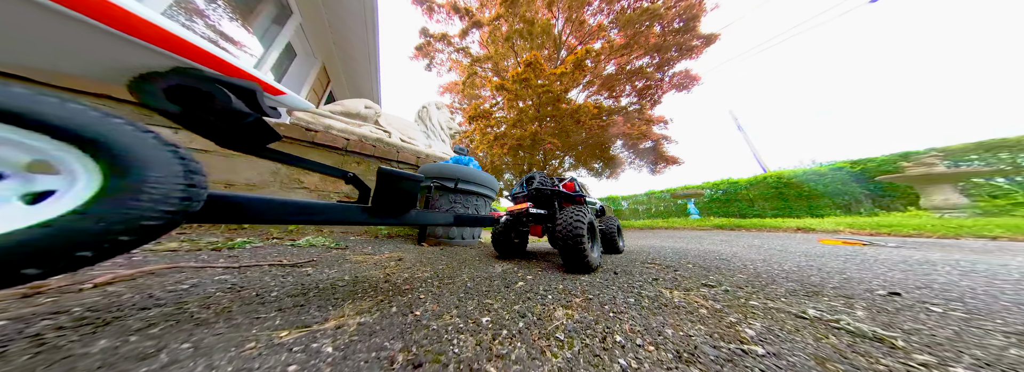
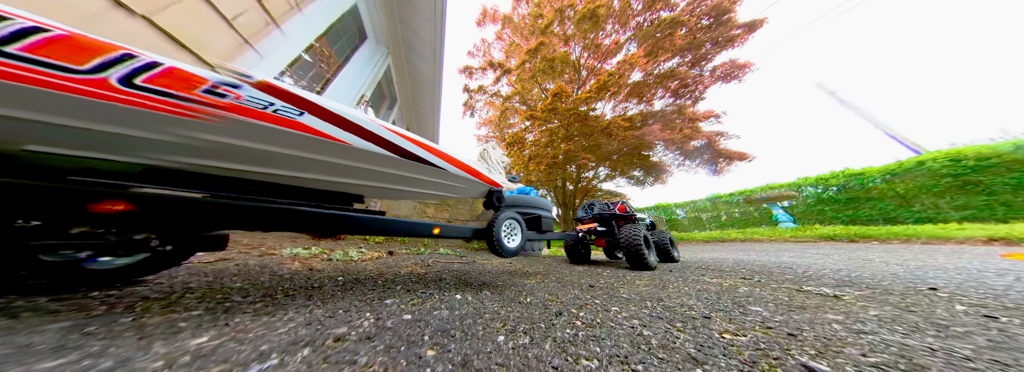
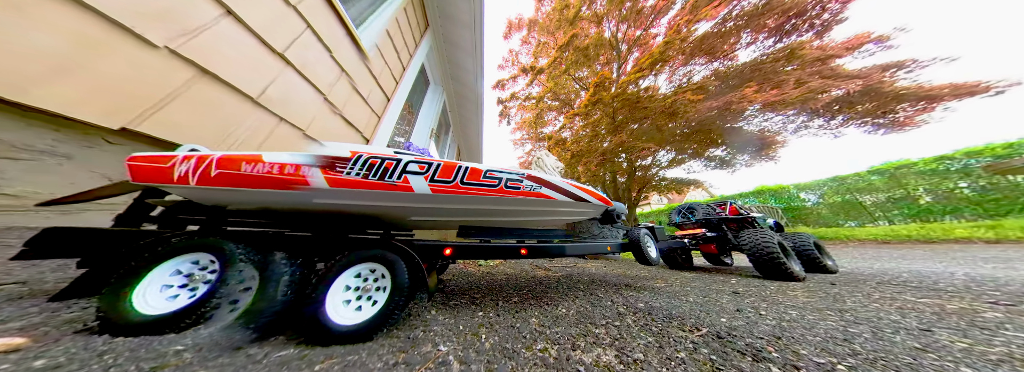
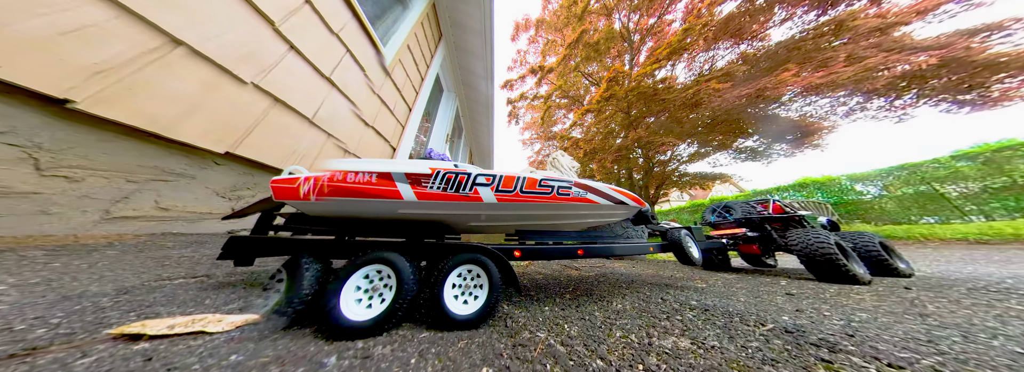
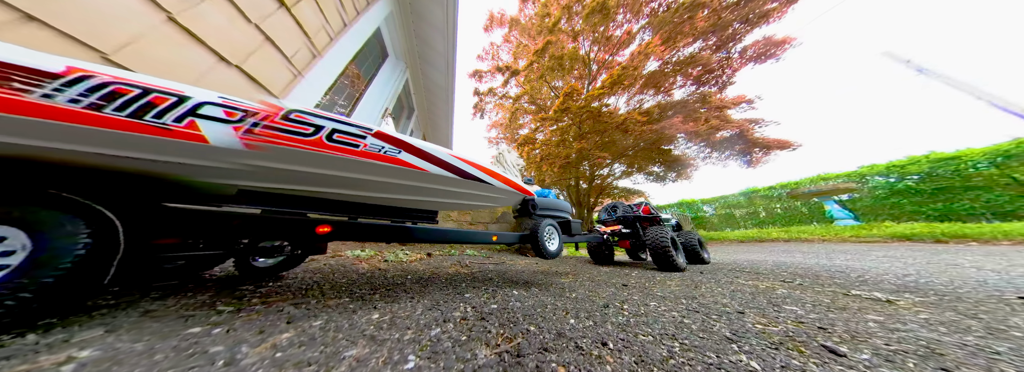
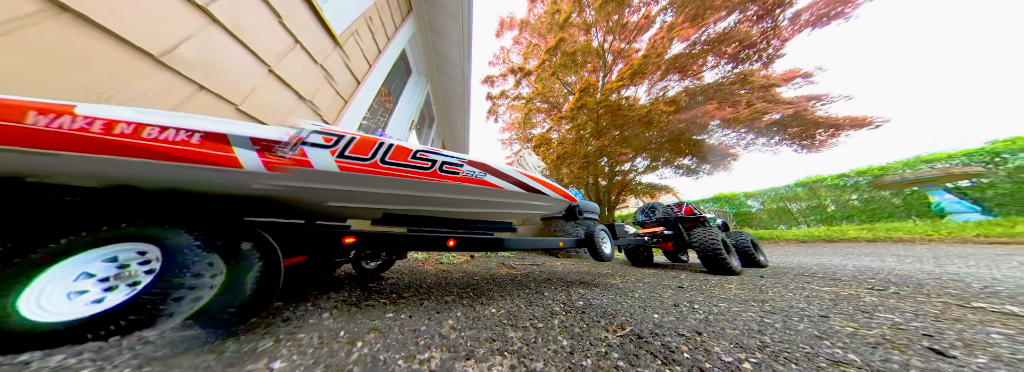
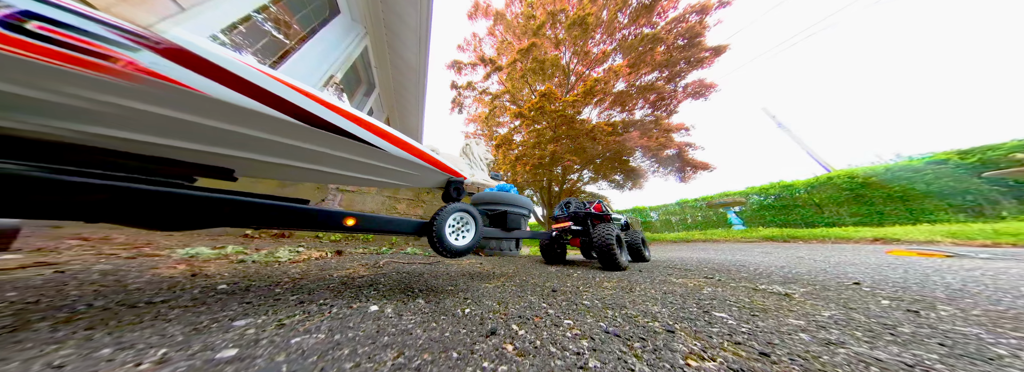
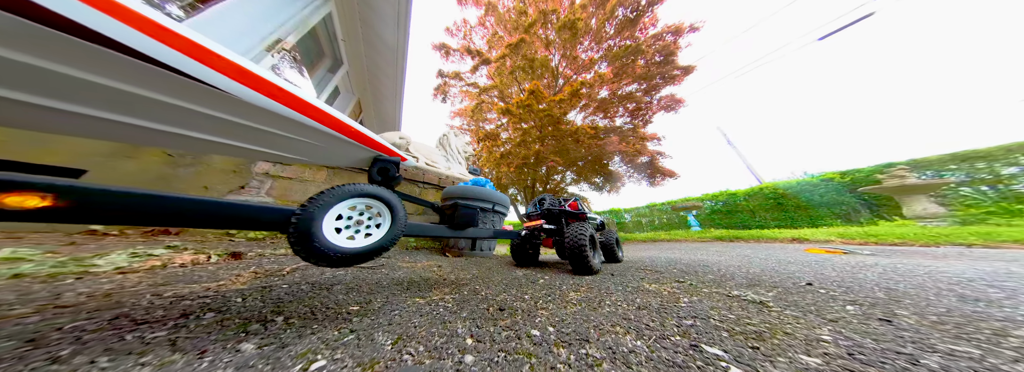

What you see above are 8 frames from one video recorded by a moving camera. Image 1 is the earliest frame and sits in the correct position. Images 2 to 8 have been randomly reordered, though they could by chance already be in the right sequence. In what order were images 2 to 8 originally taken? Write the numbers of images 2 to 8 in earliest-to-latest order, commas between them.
8, 7, 2, 5, 6, 3, 4
